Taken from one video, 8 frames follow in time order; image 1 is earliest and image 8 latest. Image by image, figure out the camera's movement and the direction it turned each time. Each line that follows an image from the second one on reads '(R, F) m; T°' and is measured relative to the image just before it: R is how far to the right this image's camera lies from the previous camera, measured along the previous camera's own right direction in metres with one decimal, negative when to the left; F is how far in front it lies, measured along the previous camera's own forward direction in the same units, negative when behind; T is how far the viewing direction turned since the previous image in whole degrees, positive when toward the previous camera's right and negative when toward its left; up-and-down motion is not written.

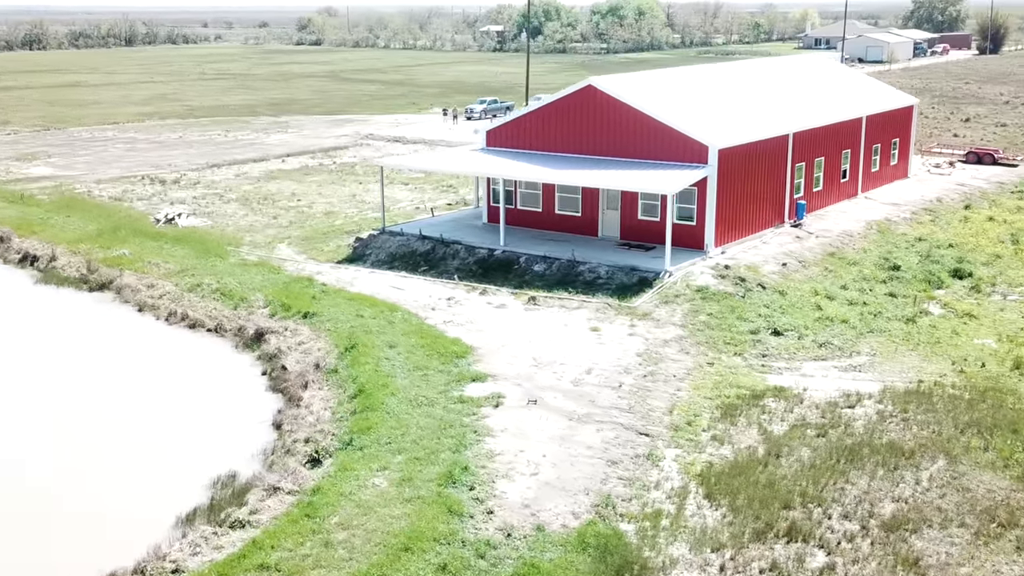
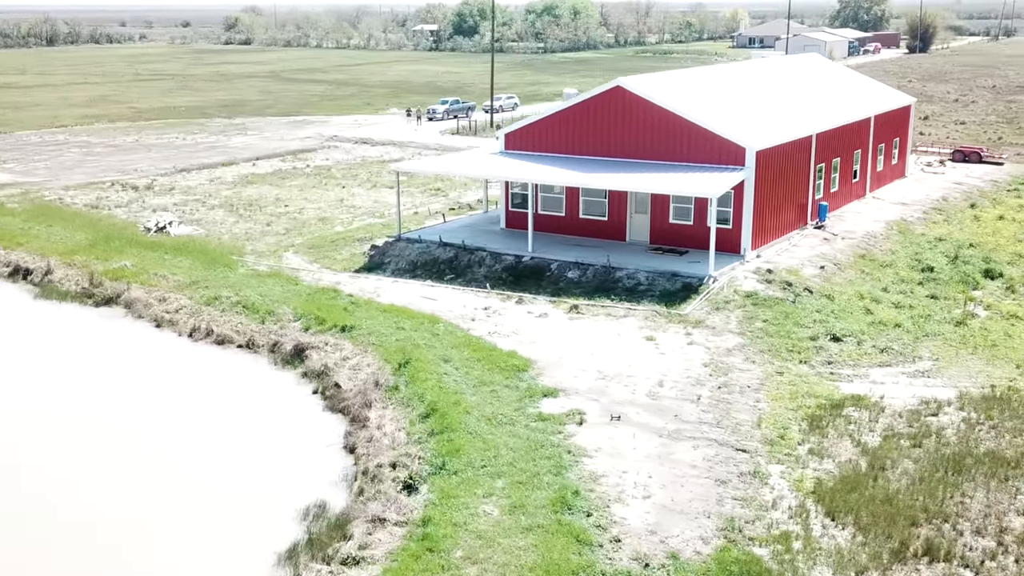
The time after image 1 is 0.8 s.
(-2.4, +0.9) m; +4°
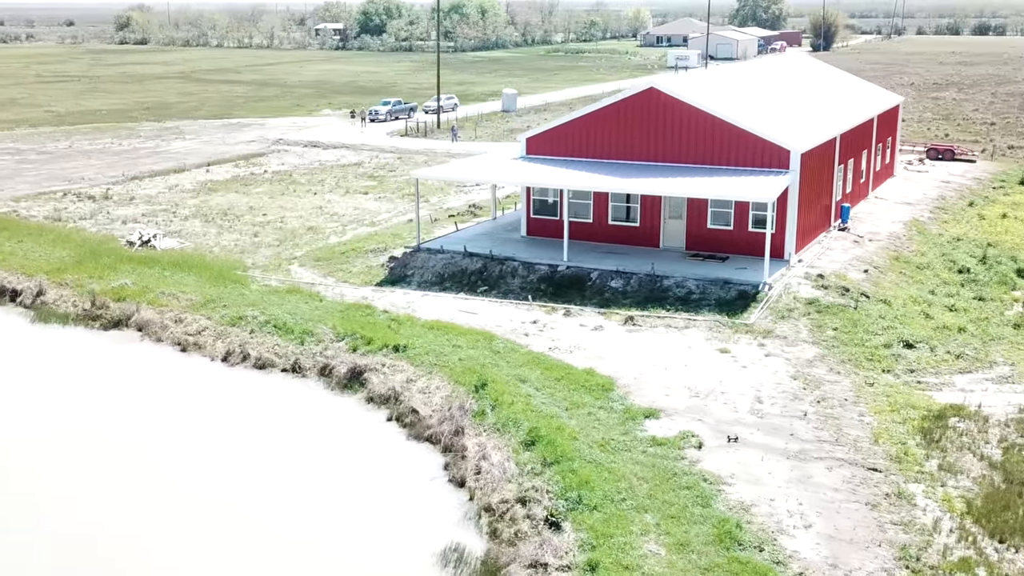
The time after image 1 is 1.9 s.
(-3.1, +1.3) m; +5°
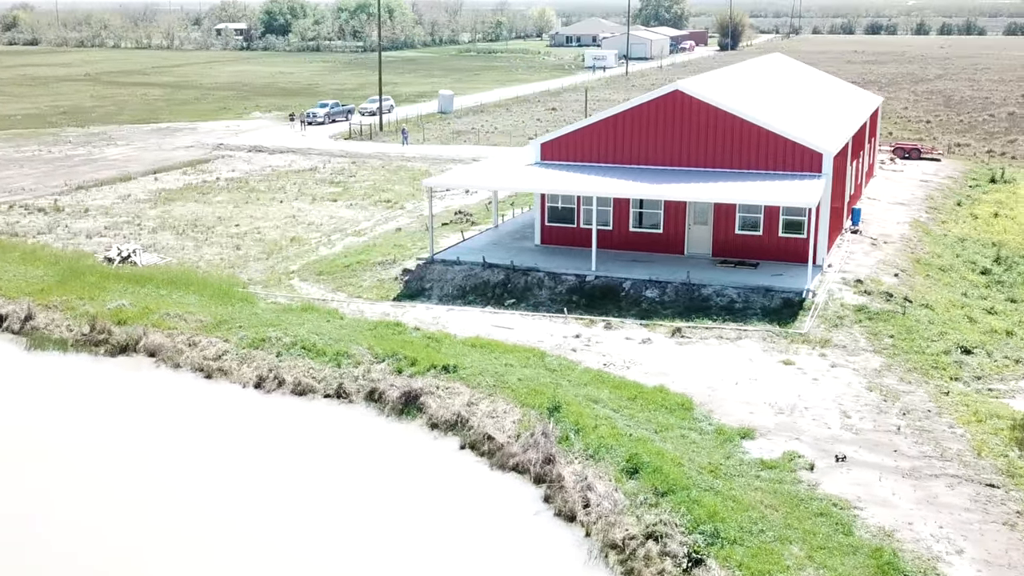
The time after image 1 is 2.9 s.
(-2.8, +1.2) m; +5°
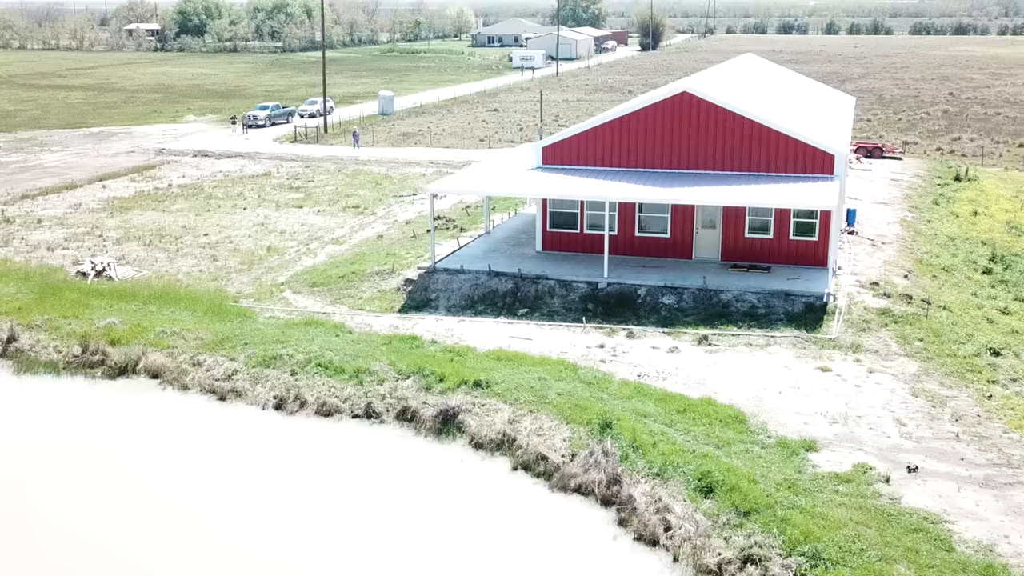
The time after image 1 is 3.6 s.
(-2.0, +0.9) m; +4°
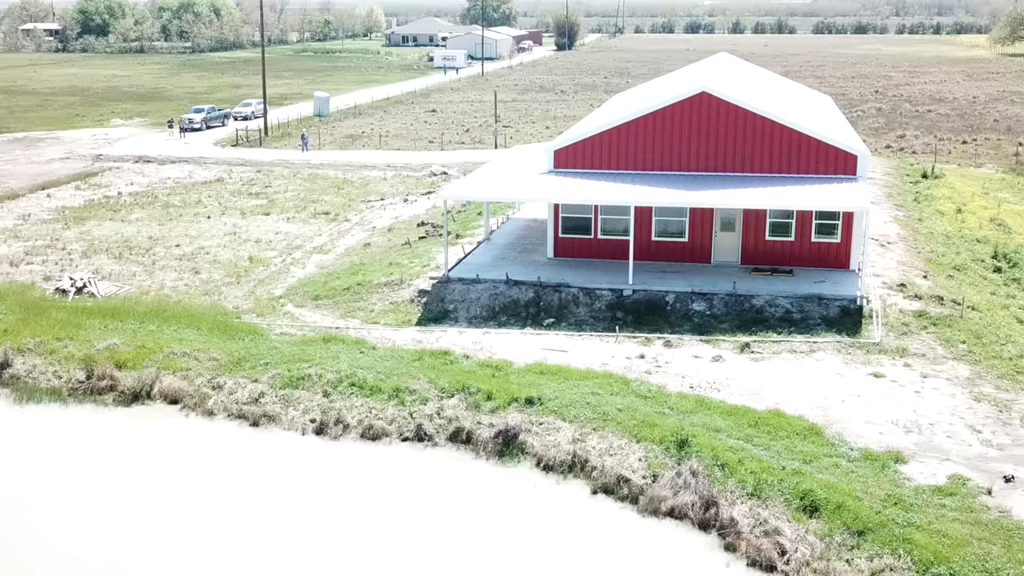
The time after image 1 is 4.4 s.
(-2.4, +1.0) m; +5°
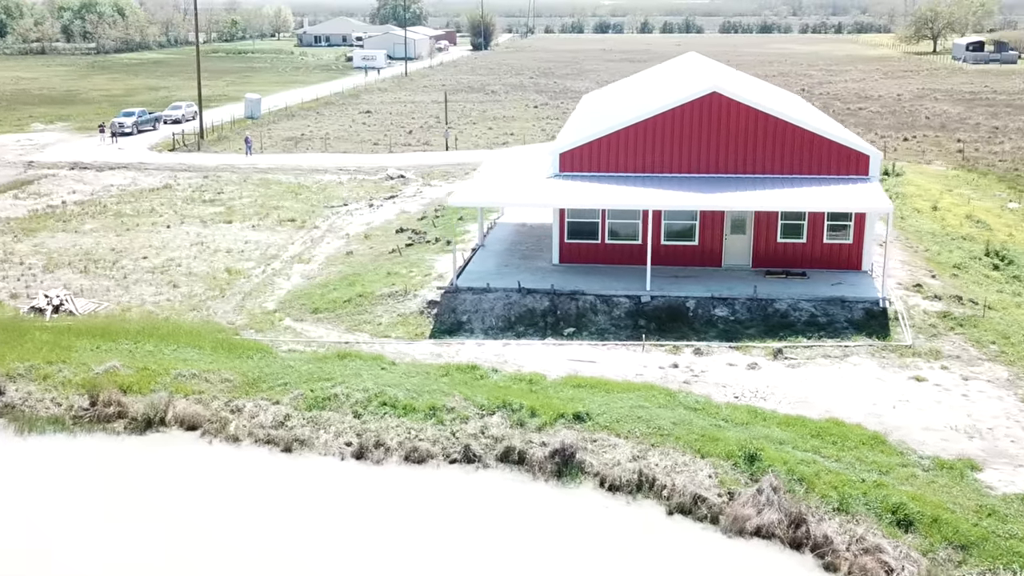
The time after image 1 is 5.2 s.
(-2.1, +0.9) m; +5°
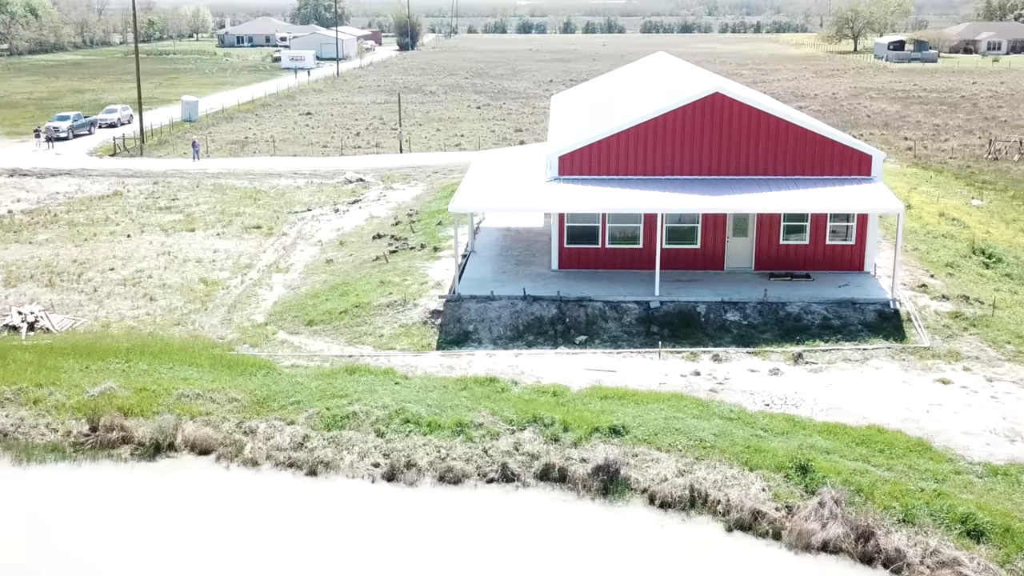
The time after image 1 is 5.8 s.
(-1.6, +0.7) m; +4°
